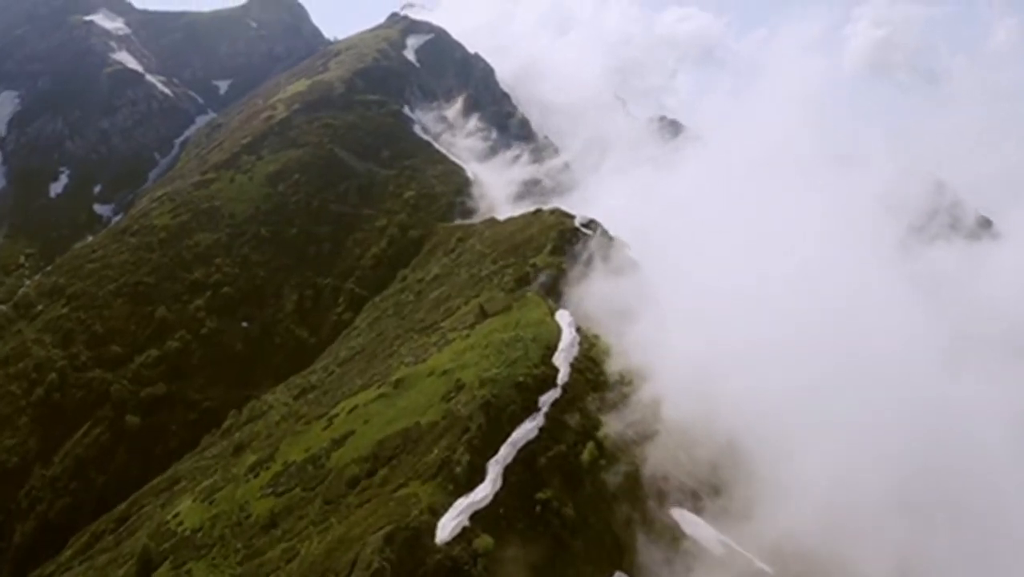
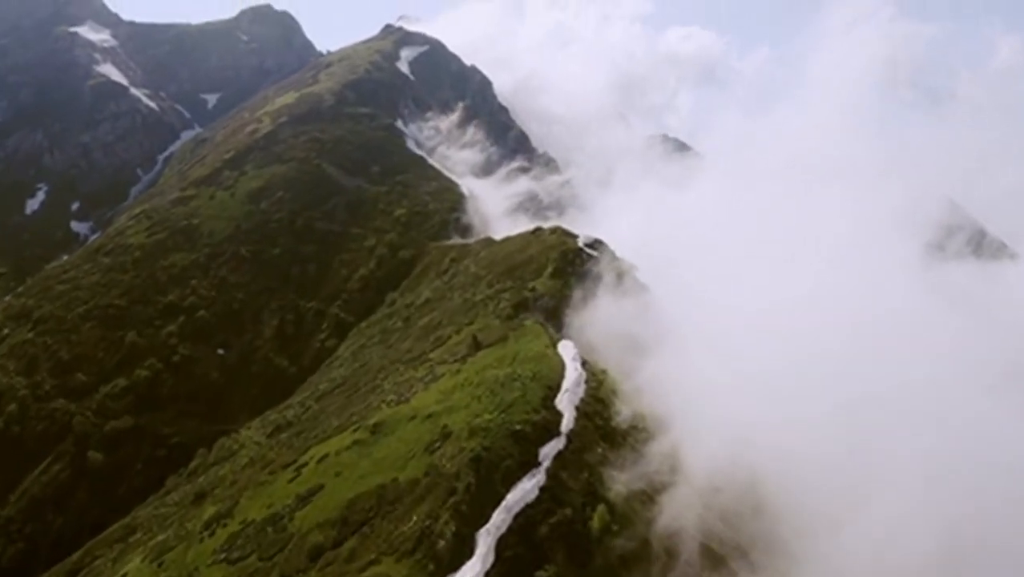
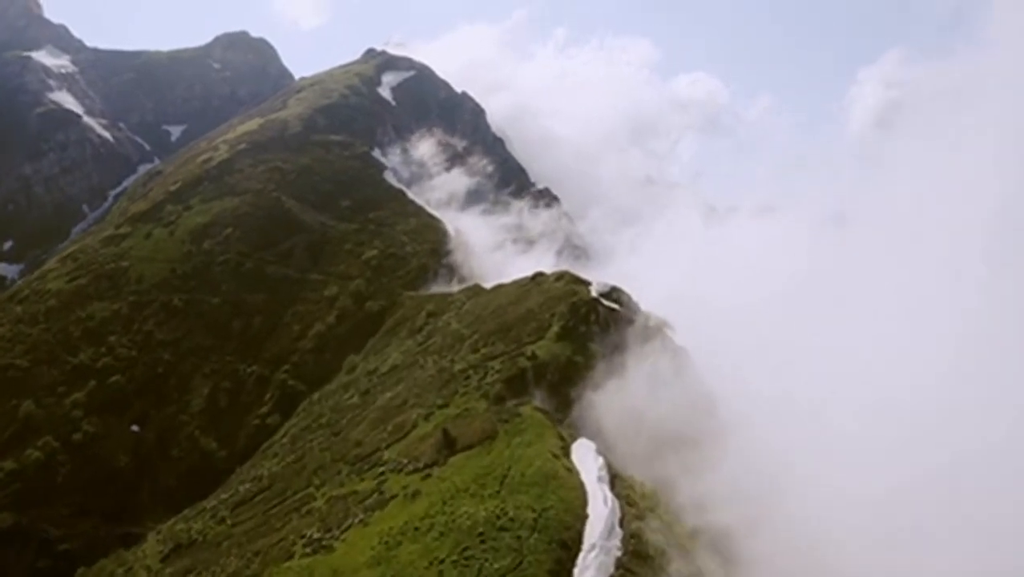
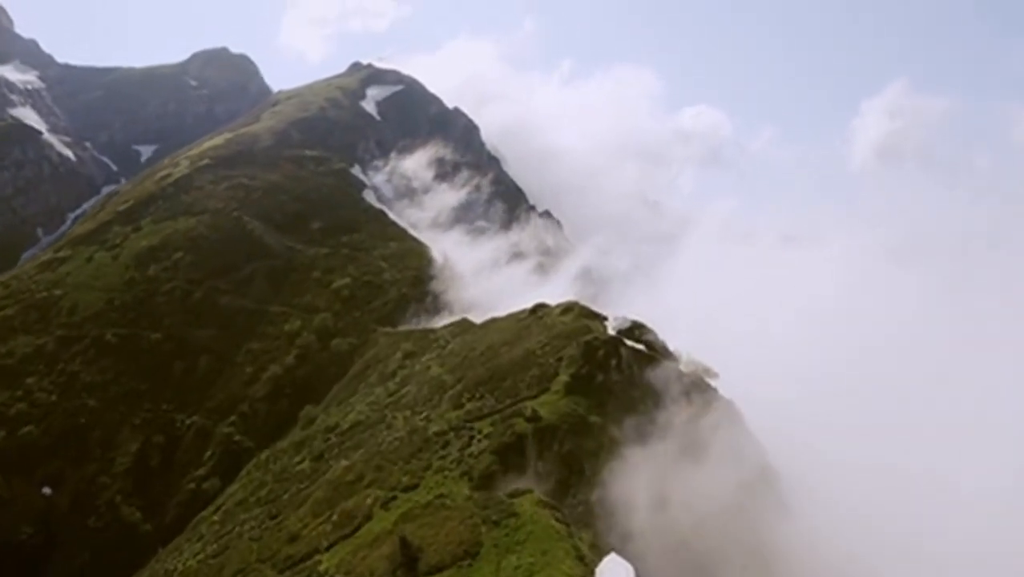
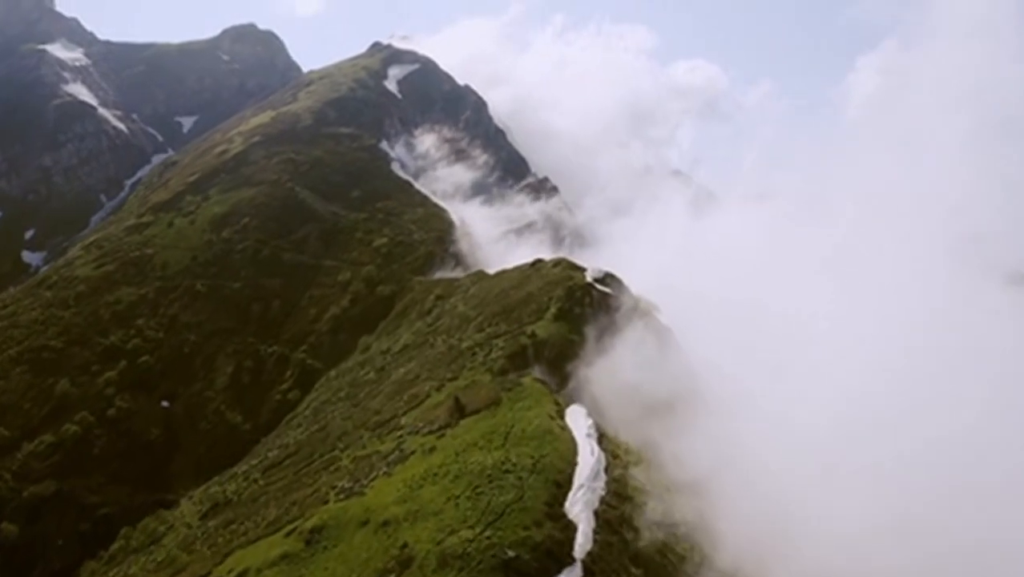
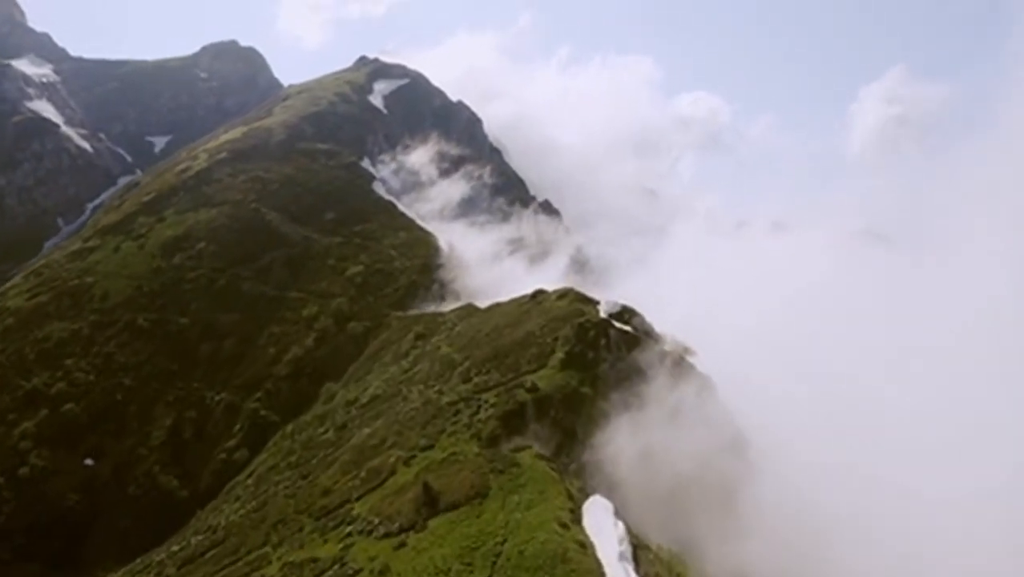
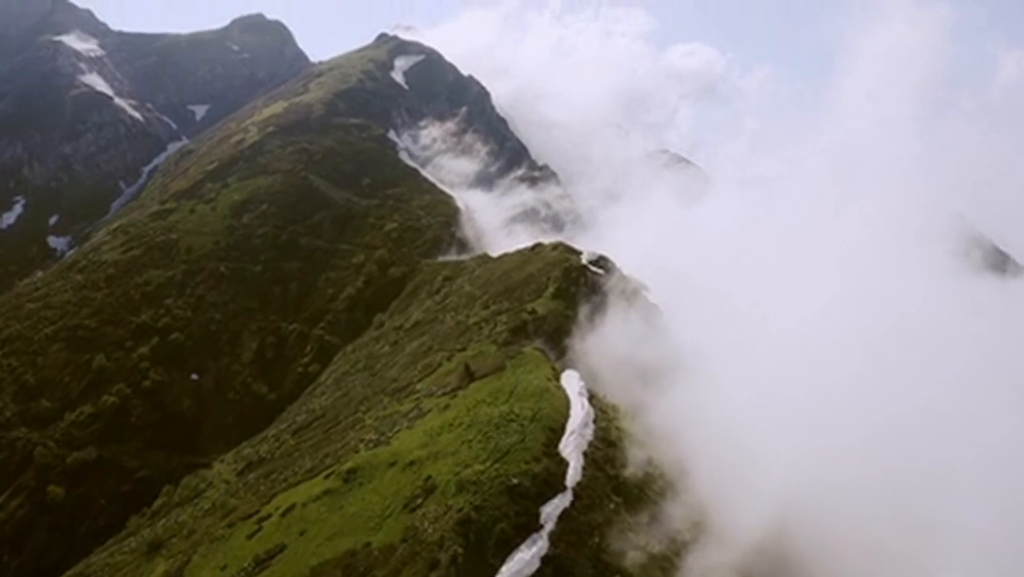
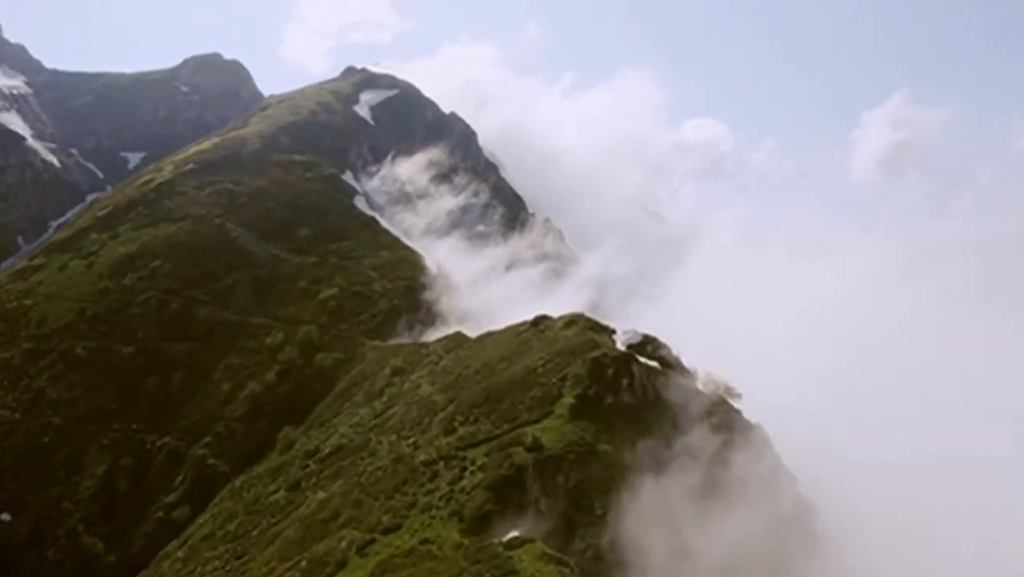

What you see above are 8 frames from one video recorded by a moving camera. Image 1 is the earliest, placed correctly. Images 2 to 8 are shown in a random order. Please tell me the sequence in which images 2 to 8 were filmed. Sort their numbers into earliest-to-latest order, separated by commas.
2, 7, 5, 3, 6, 4, 8
